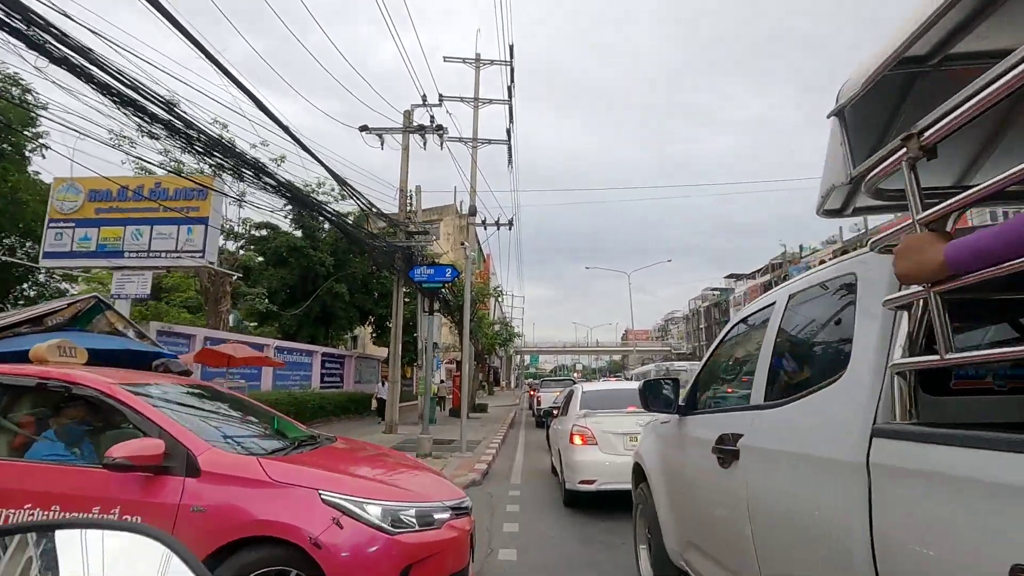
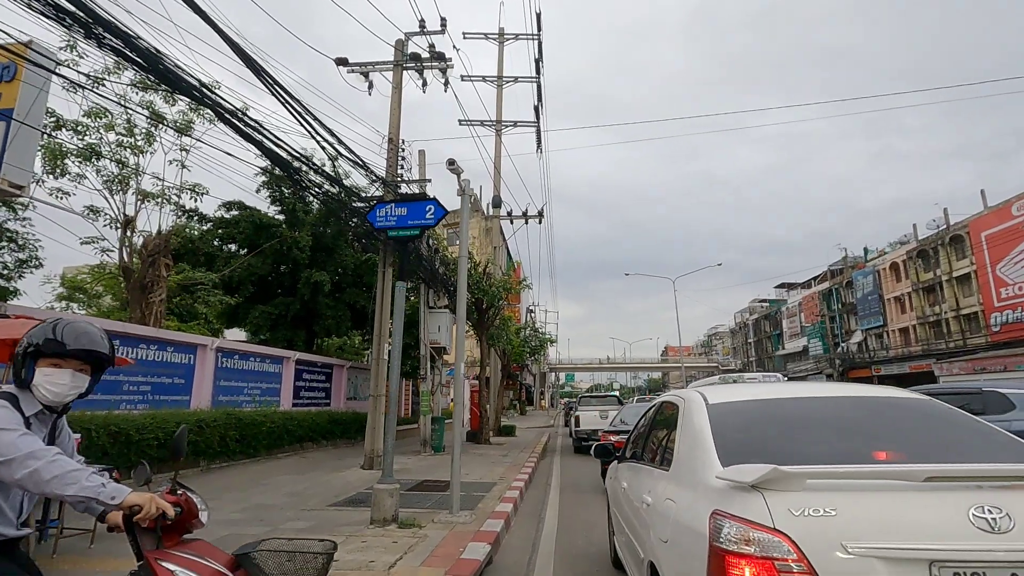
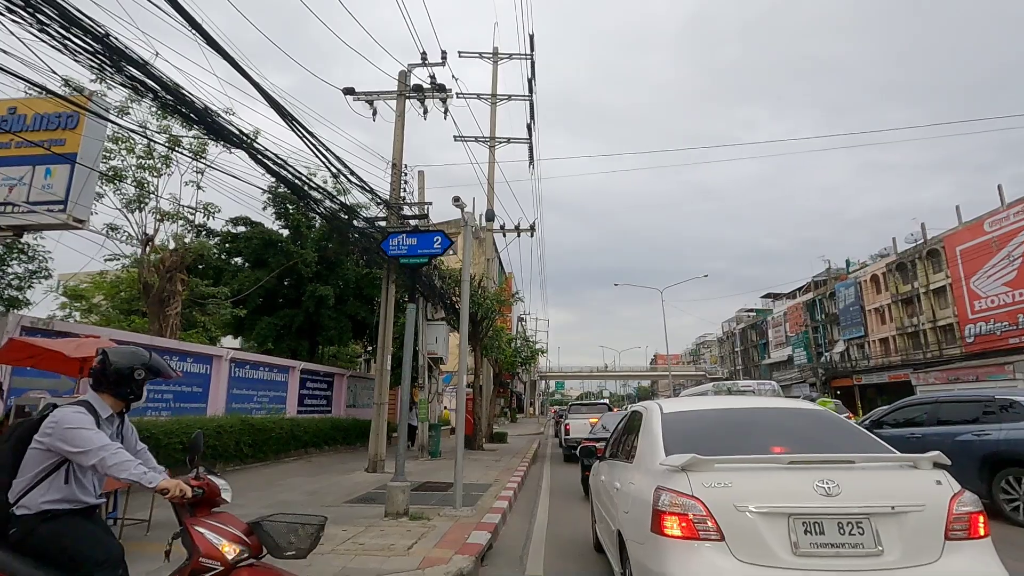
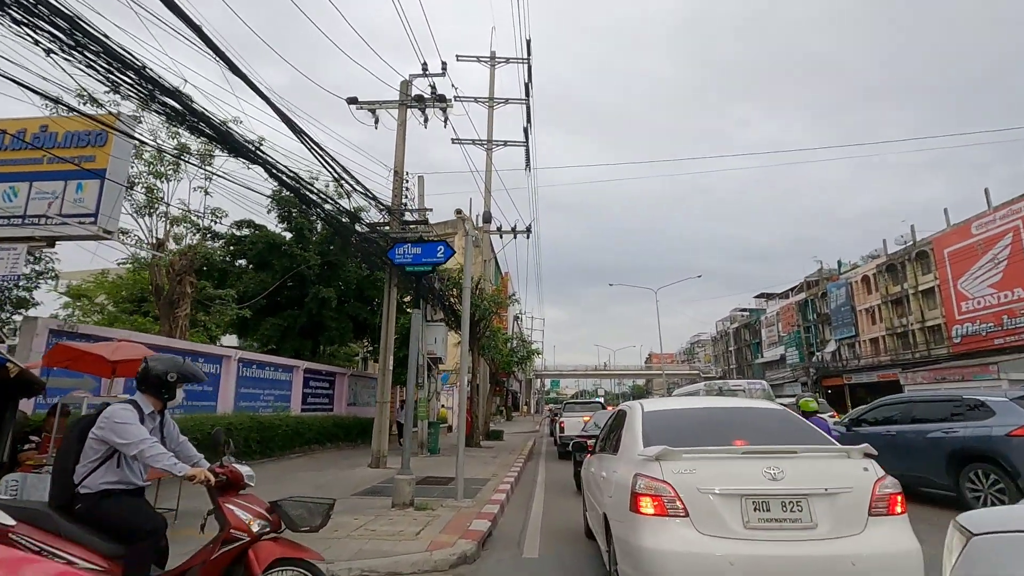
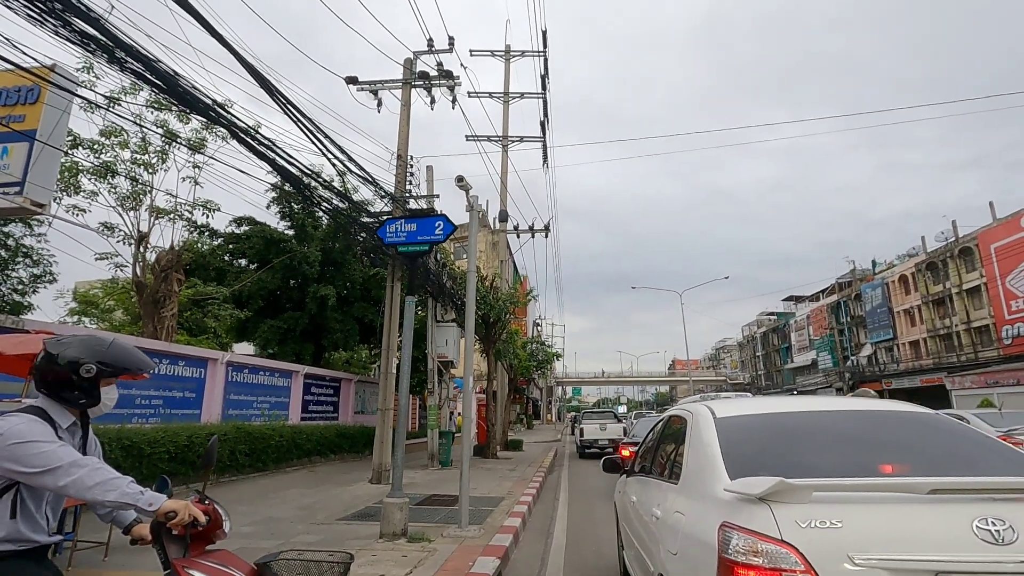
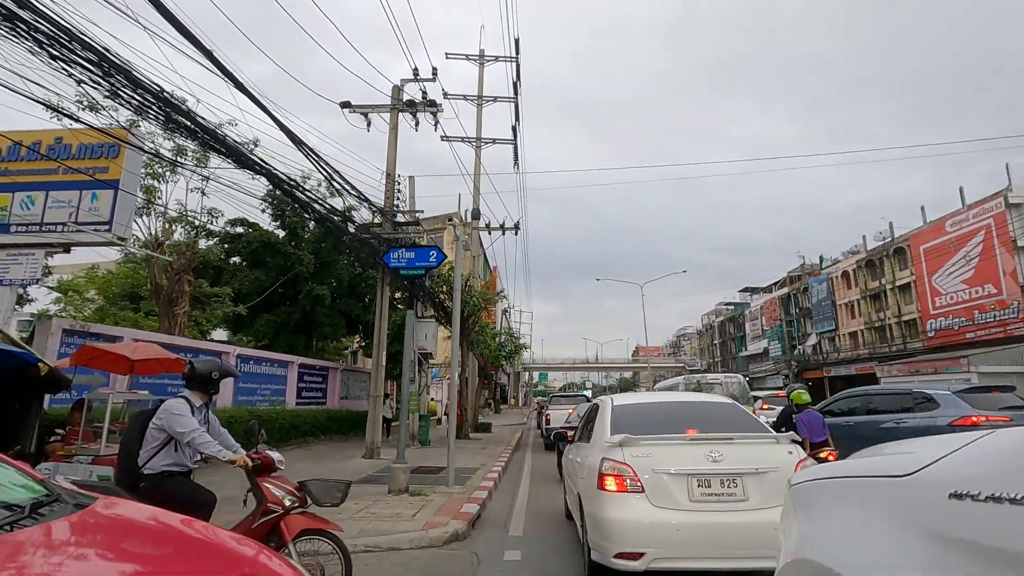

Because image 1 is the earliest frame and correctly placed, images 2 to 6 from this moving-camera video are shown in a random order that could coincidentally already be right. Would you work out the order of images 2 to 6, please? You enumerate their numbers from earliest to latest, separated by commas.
6, 4, 3, 2, 5
